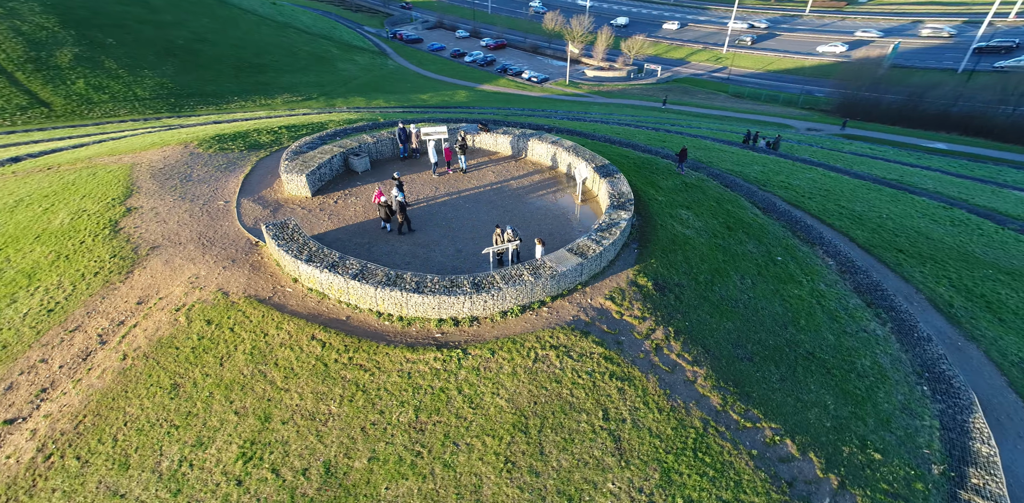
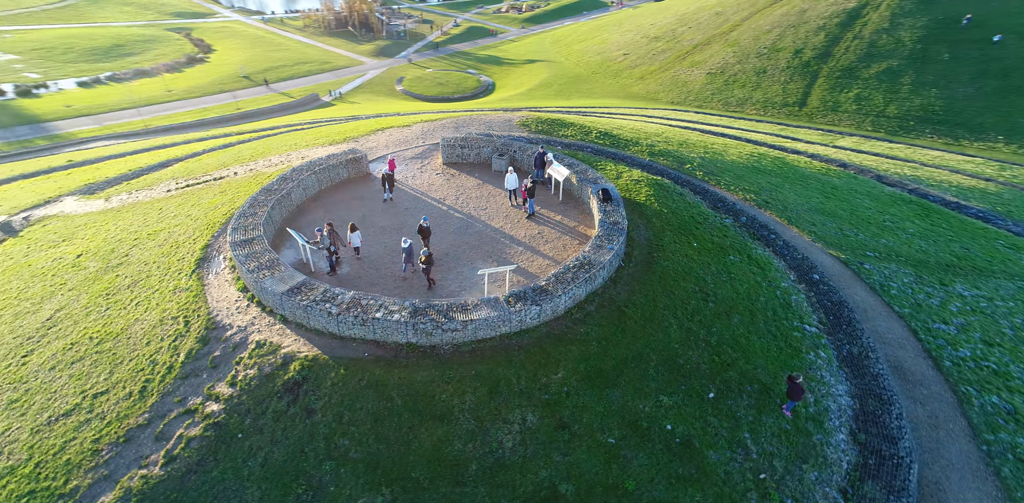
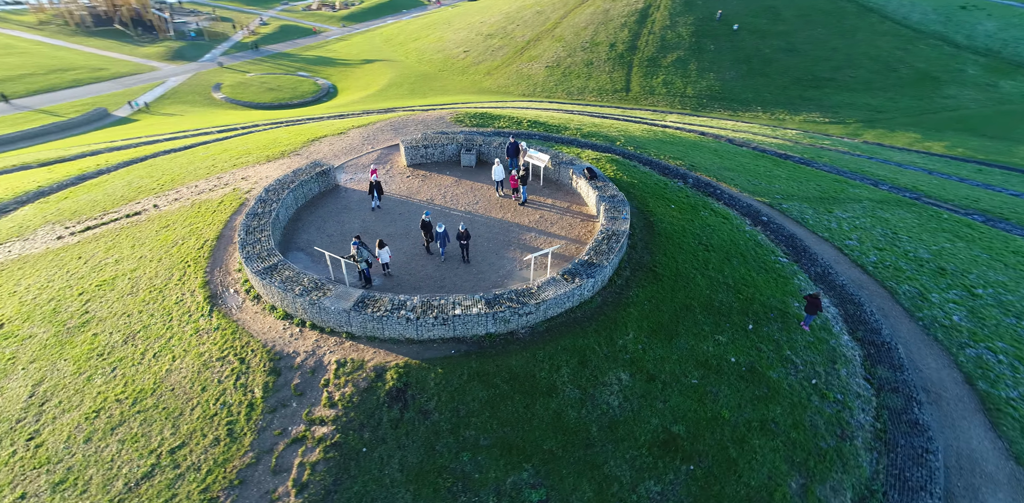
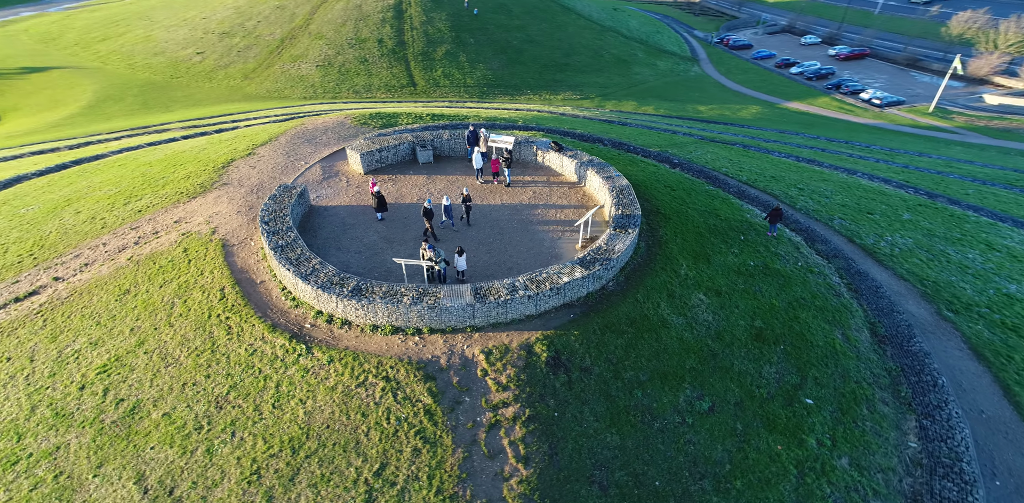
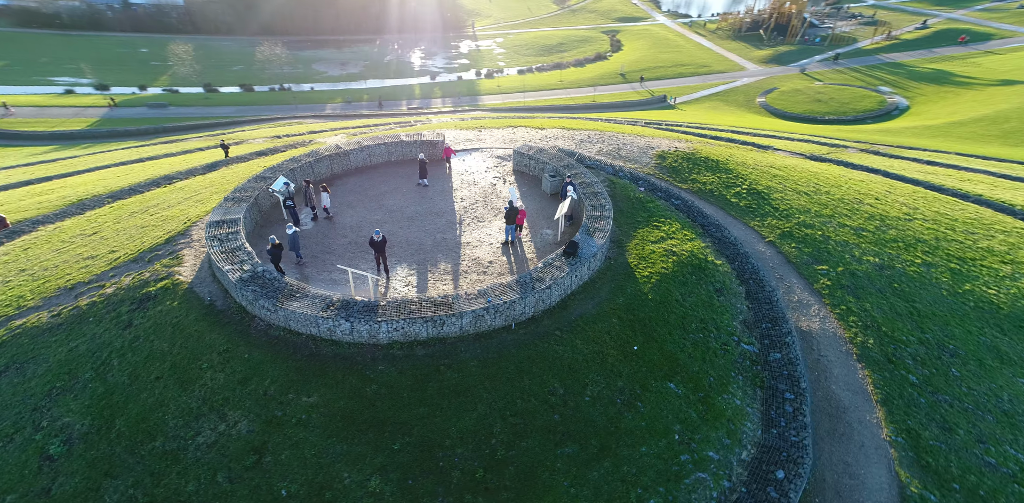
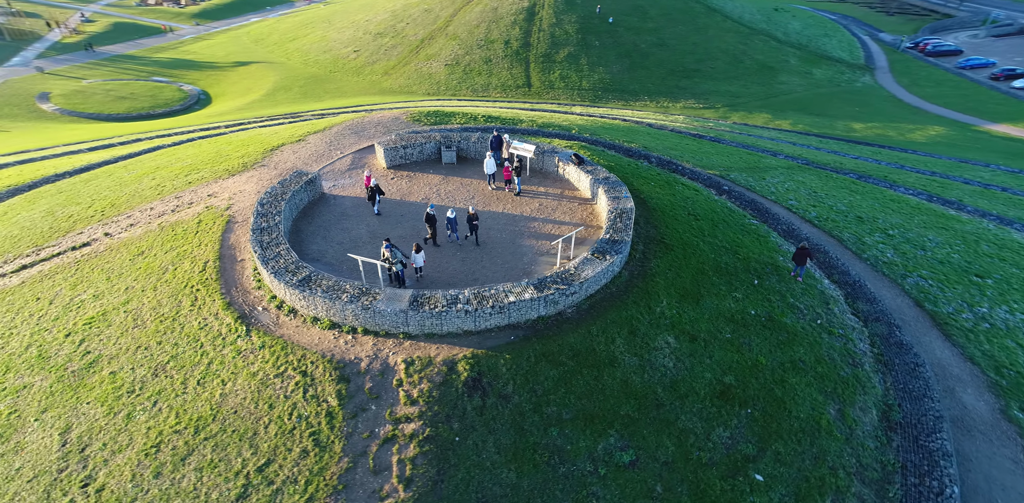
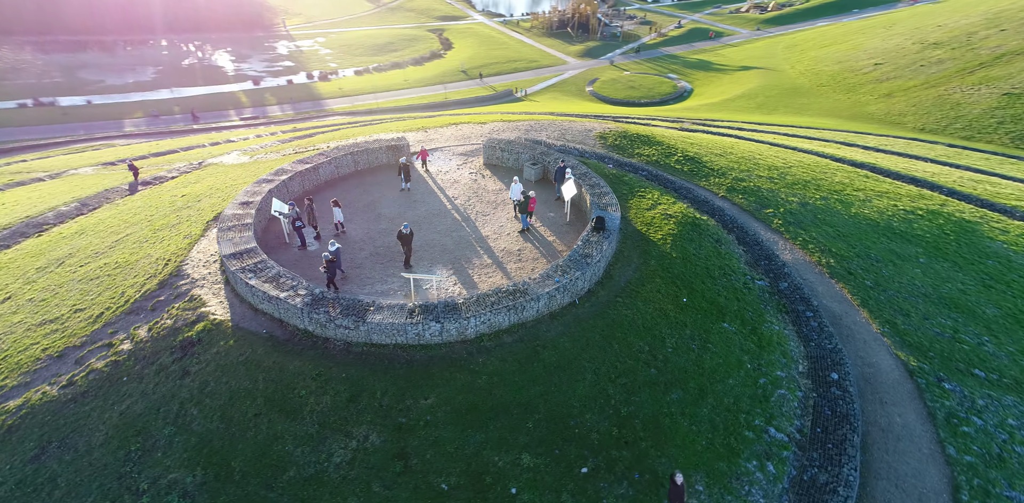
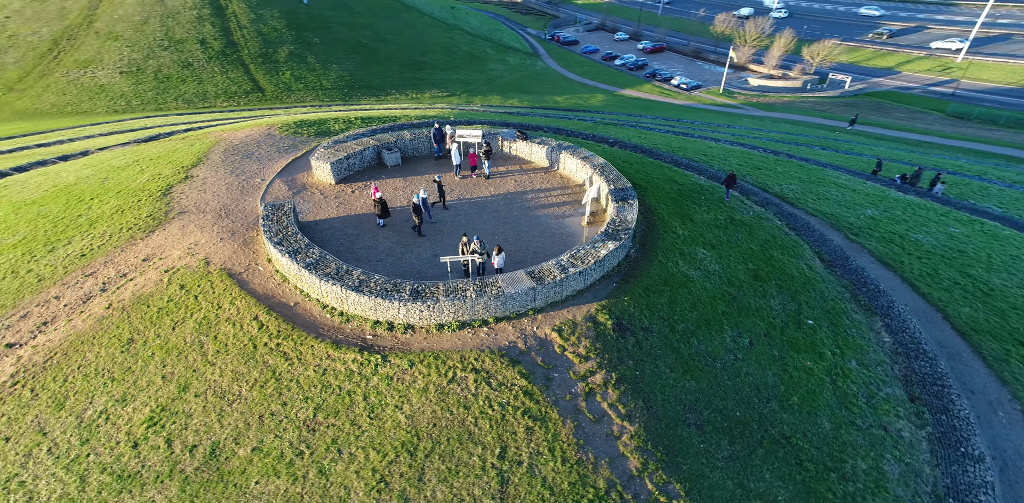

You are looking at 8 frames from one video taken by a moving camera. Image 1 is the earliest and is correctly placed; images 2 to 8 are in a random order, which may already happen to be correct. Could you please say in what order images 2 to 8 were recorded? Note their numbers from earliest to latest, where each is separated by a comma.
8, 4, 6, 3, 2, 7, 5
